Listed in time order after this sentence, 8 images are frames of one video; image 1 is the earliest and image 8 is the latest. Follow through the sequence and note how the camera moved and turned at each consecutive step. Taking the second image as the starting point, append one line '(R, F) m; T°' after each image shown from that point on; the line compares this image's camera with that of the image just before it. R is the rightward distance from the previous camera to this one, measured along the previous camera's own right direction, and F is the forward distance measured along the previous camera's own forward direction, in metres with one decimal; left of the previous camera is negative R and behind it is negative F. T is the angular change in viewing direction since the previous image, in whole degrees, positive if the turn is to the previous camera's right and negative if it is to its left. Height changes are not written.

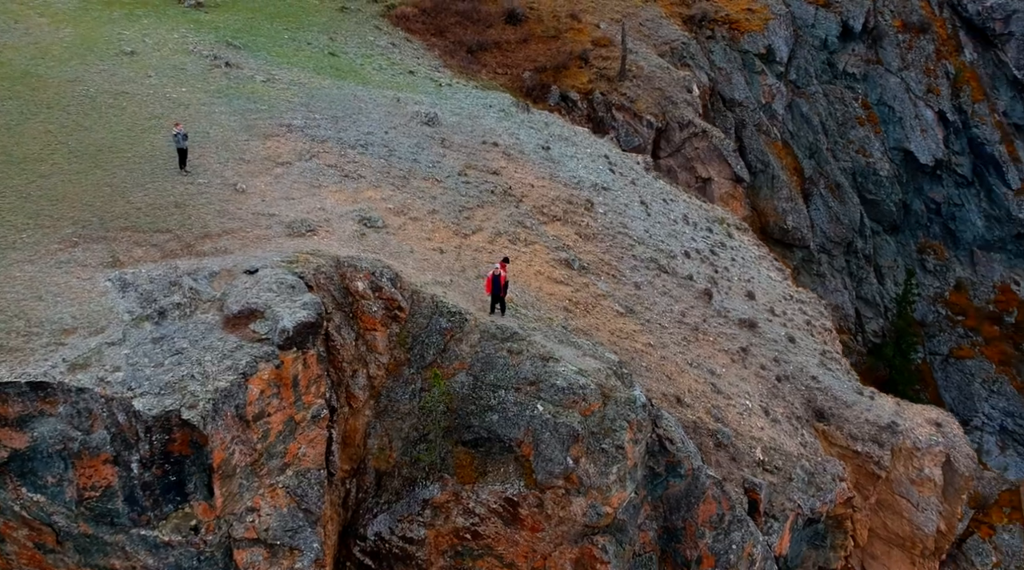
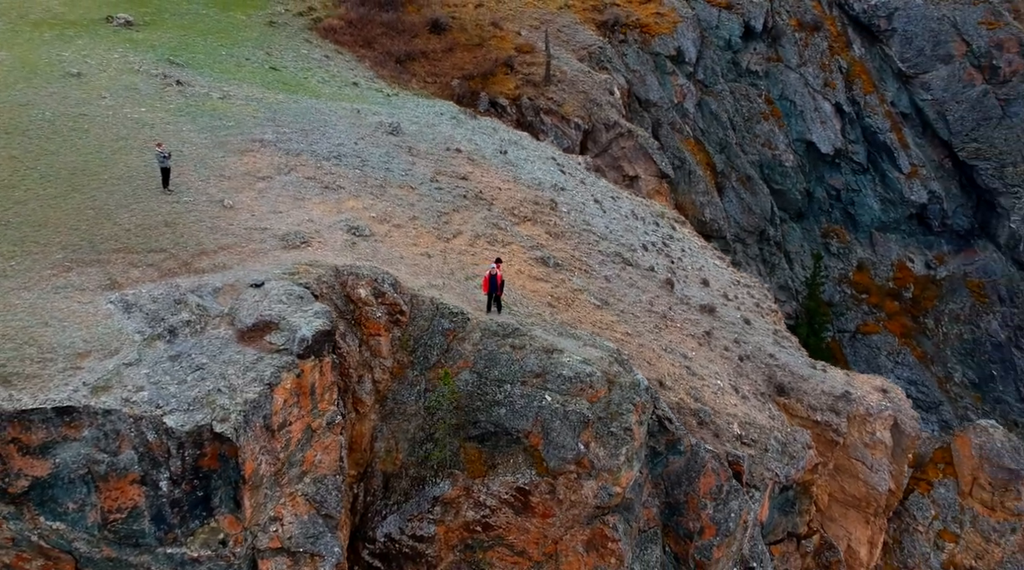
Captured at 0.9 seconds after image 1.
(-2.0, -0.6) m; +6°
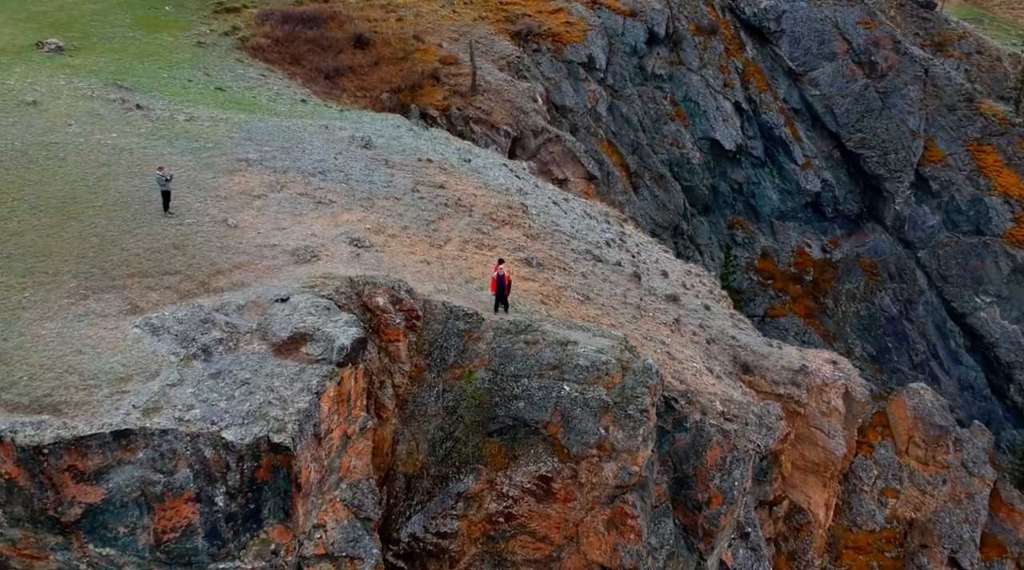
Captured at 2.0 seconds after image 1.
(-2.5, -0.8) m; +7°
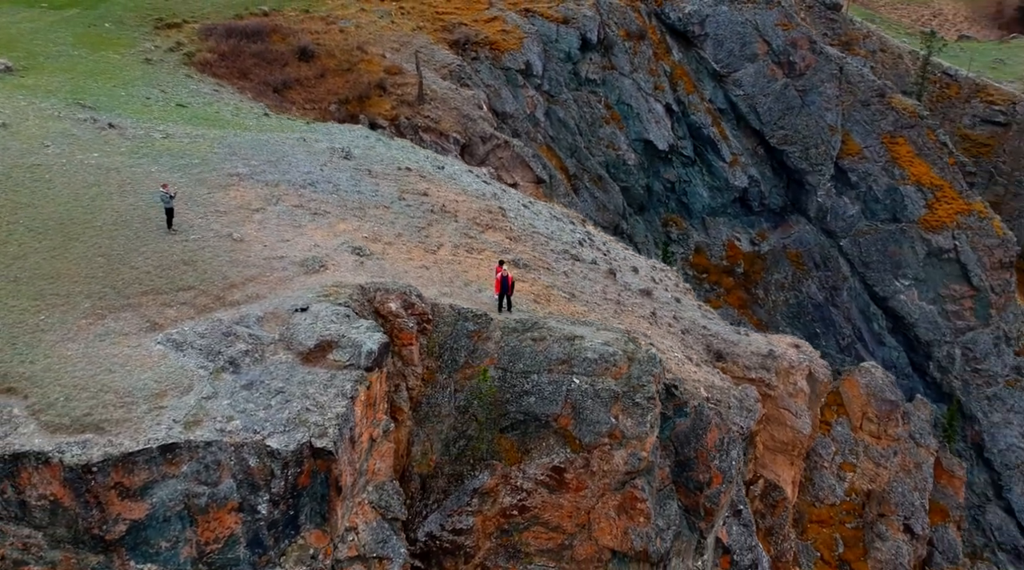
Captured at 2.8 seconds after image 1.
(-1.9, -0.6) m; +5°
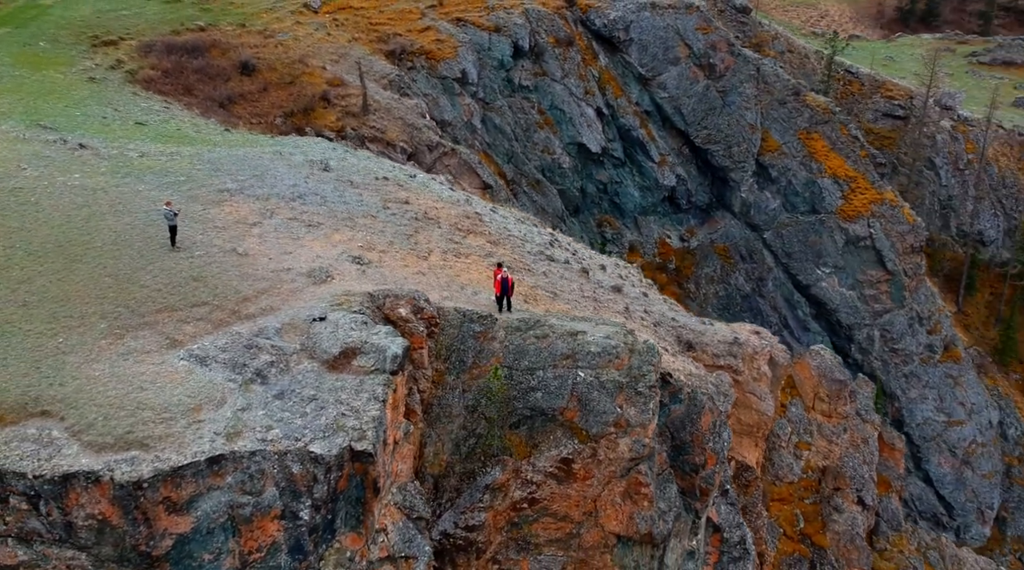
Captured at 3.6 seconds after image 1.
(-2.0, -0.6) m; +5°
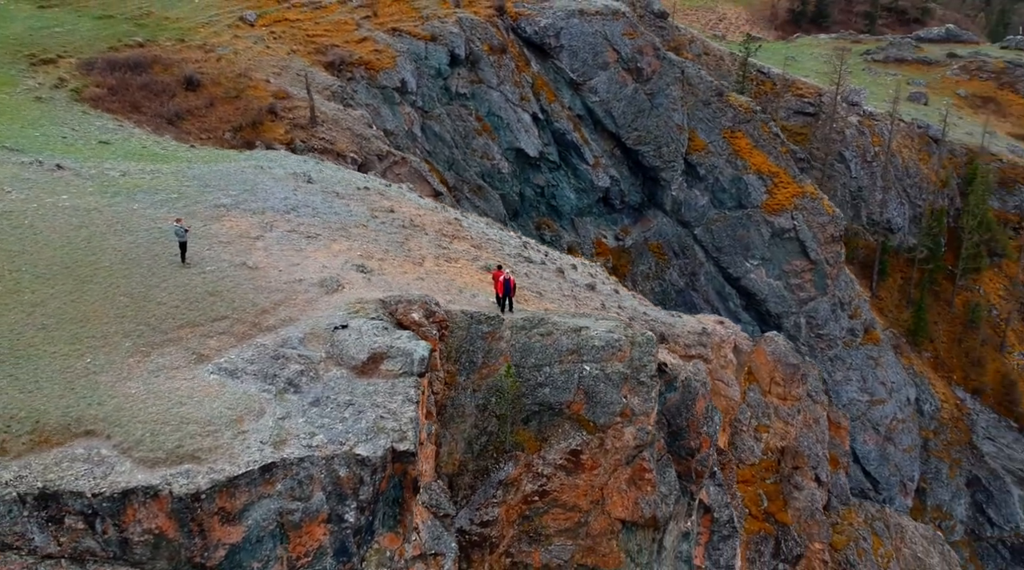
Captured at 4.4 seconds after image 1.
(-2.0, -0.6) m; +5°
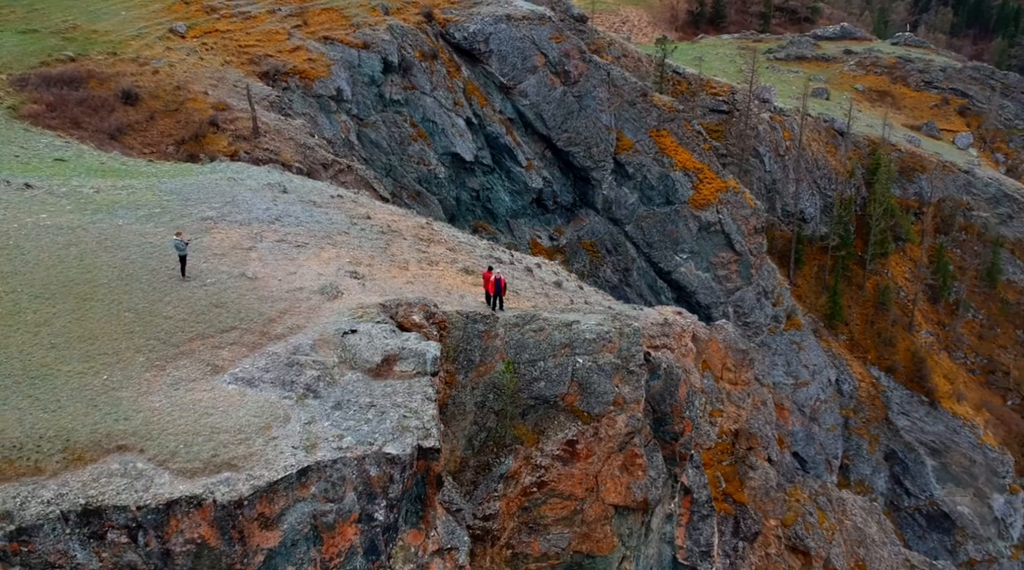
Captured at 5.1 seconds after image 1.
(-1.8, -0.6) m; +5°
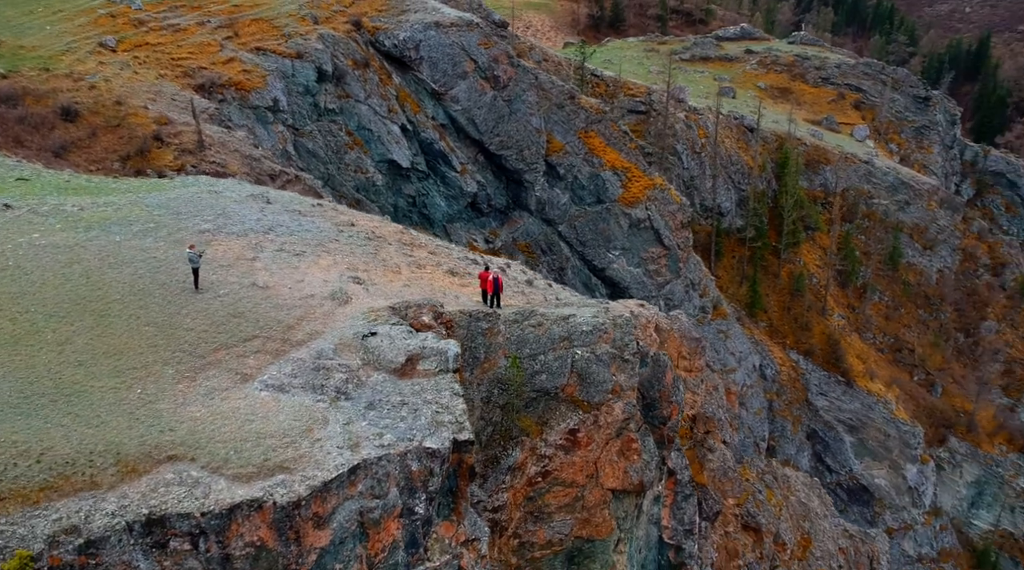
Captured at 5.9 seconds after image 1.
(-2.1, -0.7) m; +6°
